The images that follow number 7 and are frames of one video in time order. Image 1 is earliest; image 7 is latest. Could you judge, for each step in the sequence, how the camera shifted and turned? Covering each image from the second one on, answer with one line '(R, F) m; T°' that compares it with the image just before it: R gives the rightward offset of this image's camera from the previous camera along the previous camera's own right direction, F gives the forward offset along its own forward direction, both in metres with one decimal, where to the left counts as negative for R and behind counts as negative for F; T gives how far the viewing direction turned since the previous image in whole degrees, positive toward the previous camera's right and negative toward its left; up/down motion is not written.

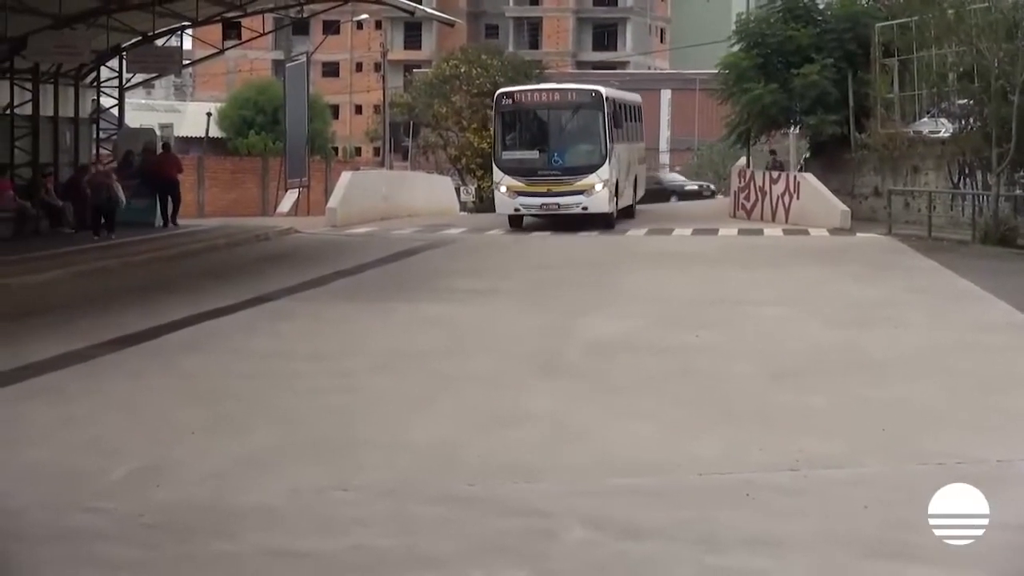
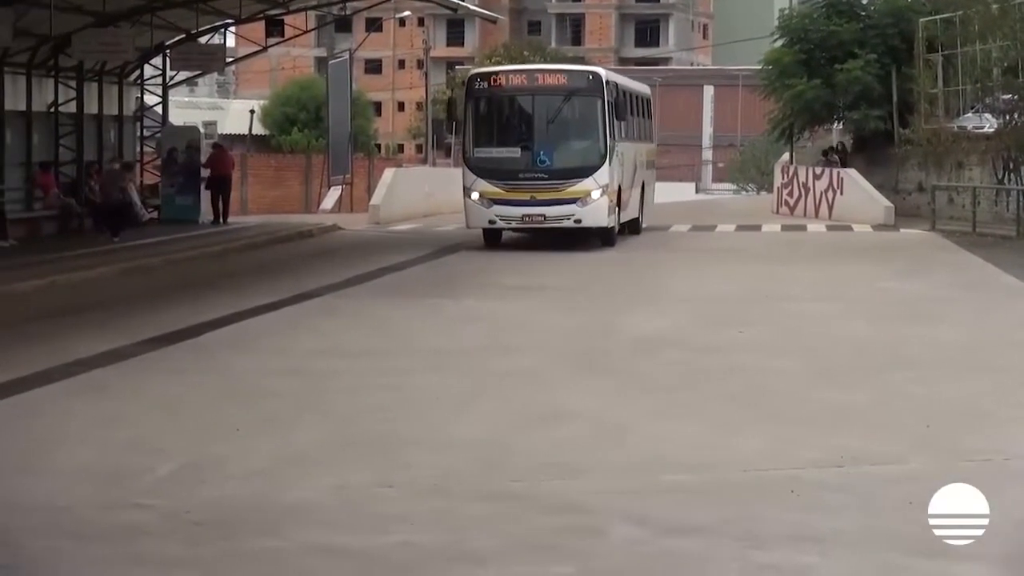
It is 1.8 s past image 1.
(0.0, 0.0) m; -1°
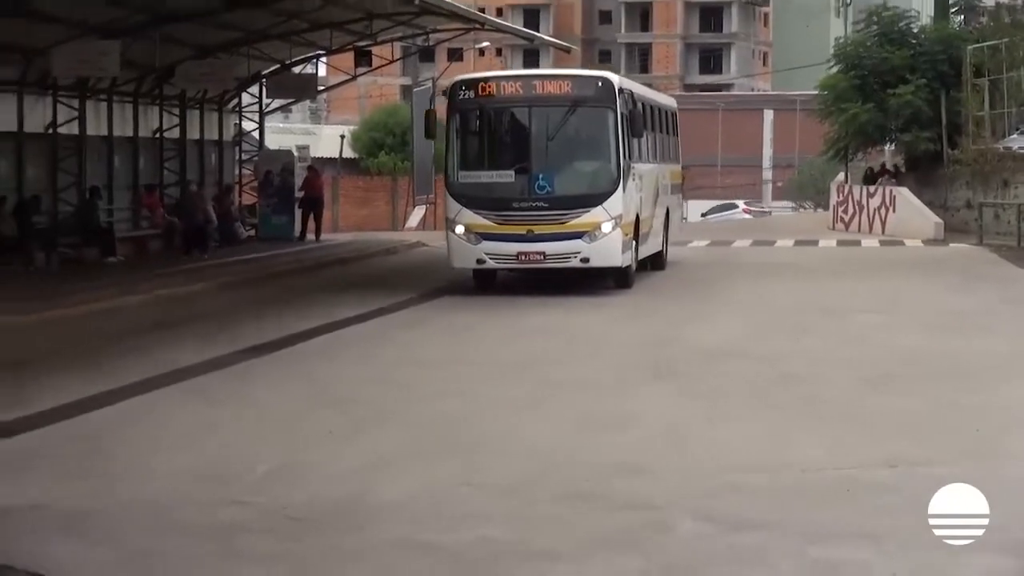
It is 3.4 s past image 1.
(-0.1, -0.7) m; -1°
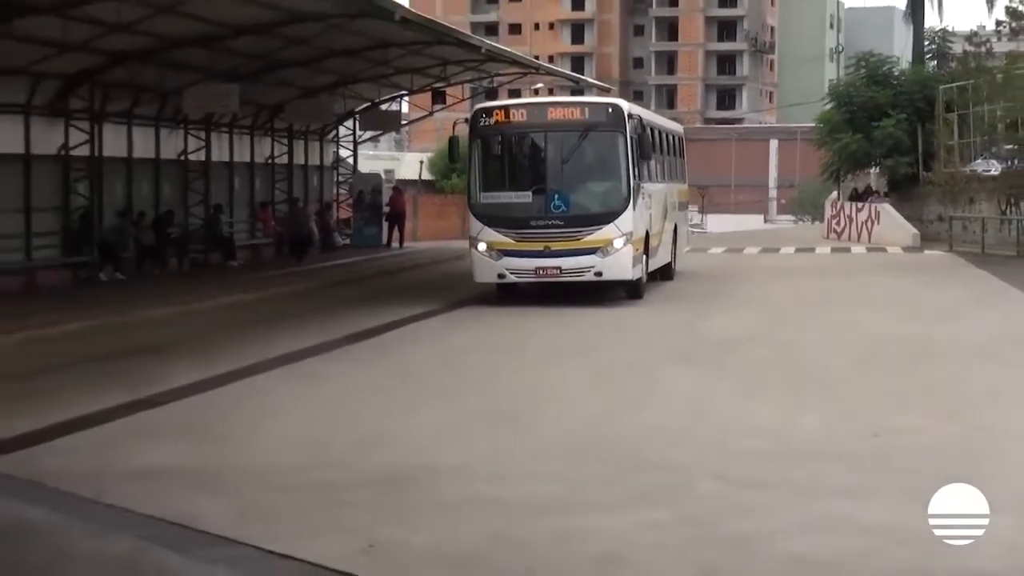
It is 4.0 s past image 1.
(-0.2, -2.3) m; 0°
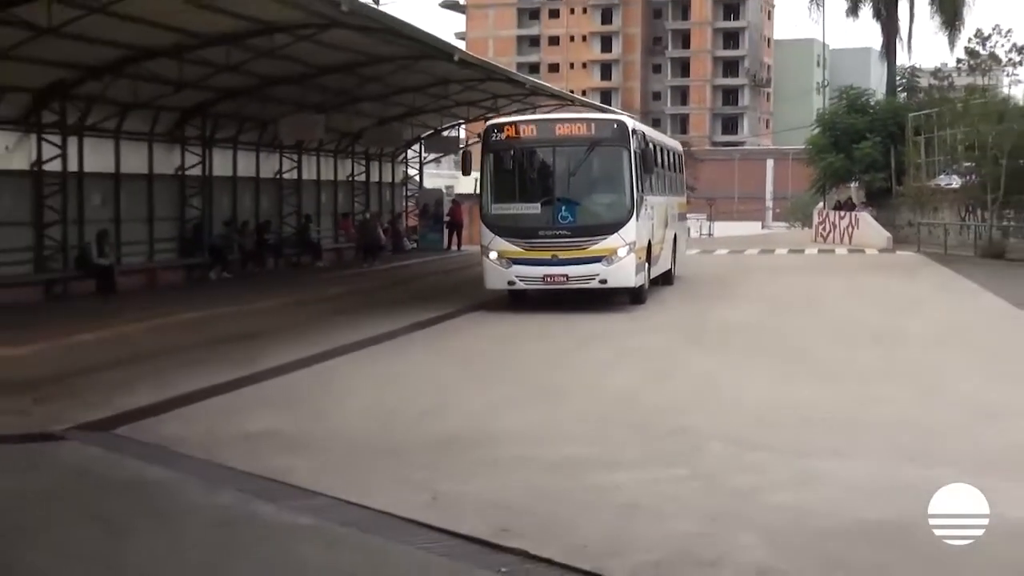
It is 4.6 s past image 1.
(-0.3, -2.7) m; 0°
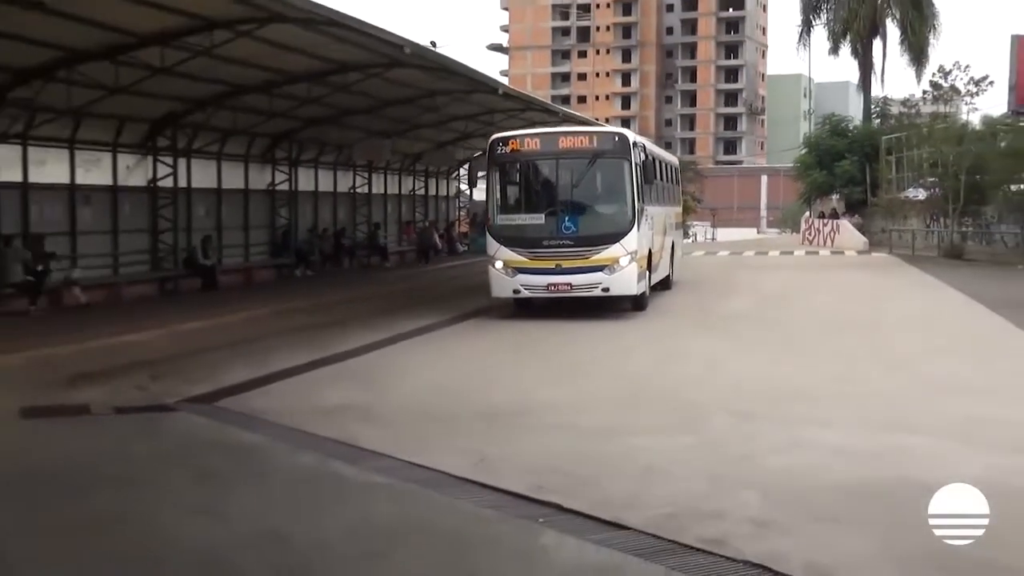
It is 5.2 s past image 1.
(-0.3, -3.1) m; 0°
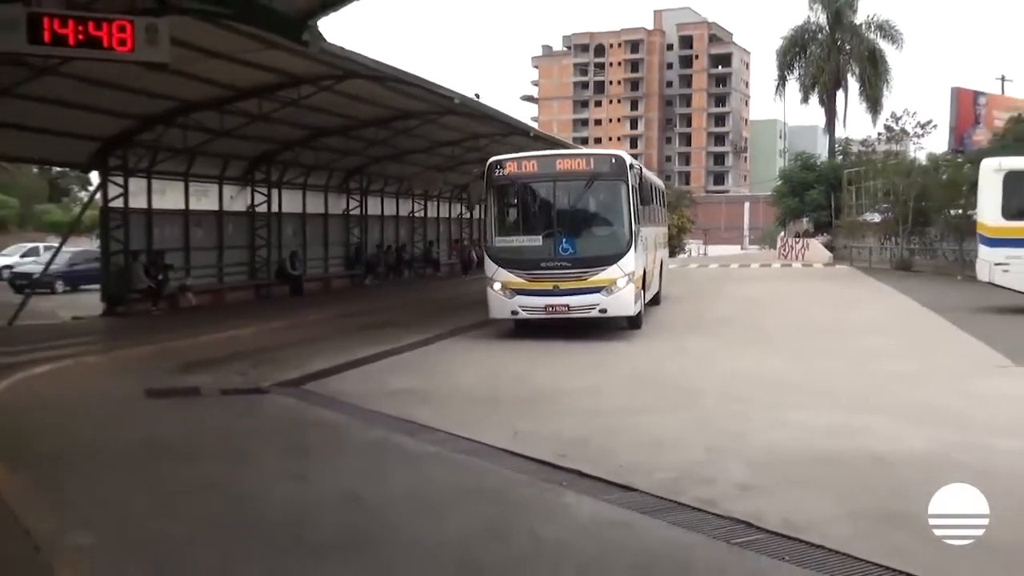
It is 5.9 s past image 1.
(-0.4, -4.3) m; 0°
